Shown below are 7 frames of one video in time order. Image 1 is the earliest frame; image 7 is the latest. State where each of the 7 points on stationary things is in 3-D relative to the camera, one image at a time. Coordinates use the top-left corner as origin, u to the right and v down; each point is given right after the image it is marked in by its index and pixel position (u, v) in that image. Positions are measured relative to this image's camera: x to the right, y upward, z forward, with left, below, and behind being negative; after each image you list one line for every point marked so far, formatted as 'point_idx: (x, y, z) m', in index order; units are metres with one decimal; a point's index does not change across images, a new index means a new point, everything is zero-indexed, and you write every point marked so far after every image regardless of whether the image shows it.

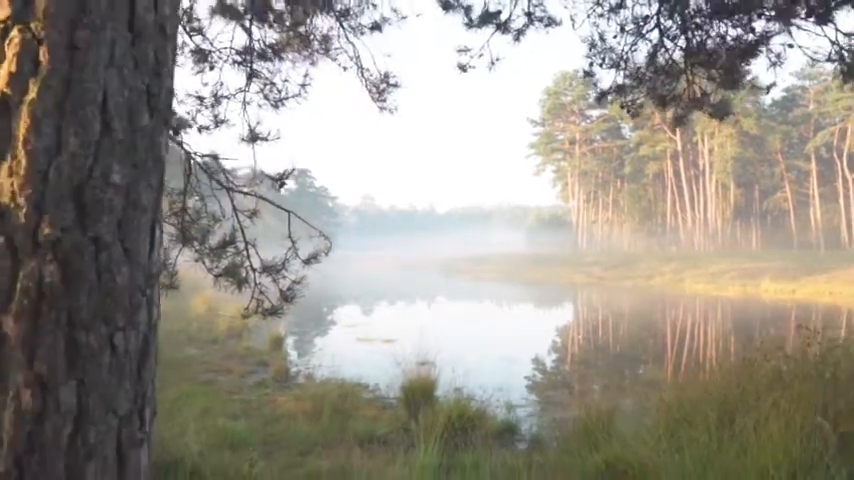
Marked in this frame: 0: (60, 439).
0: (-0.6, -0.3, +1.2) m
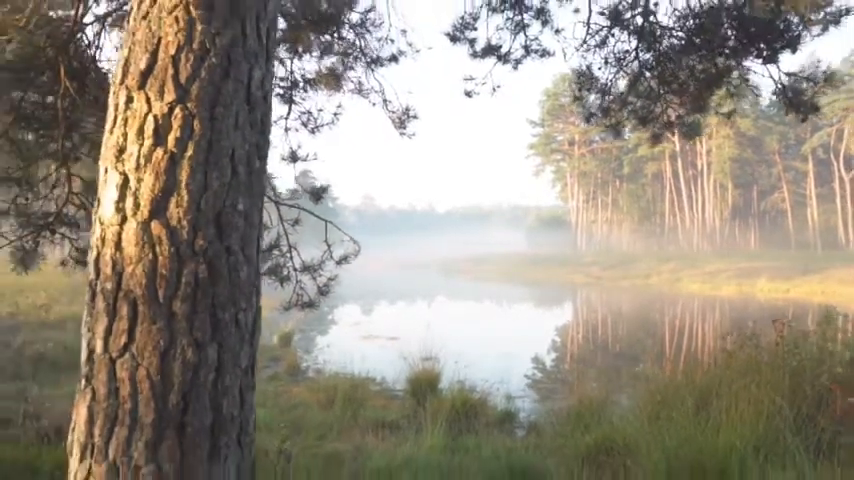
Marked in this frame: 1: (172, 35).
0: (-0.5, -0.3, +1.8) m
1: (-0.6, +0.5, +1.8) m
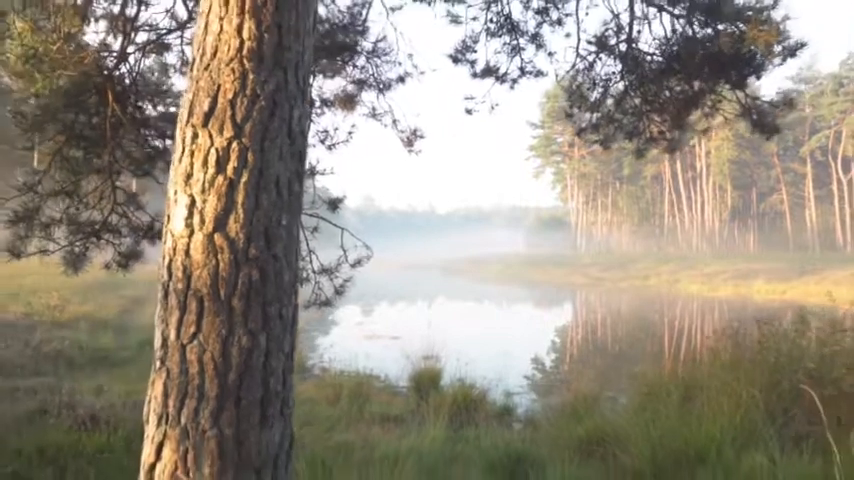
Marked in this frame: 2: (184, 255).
0: (-0.5, -0.3, +2.2) m
1: (-0.6, +0.5, +2.3) m
2: (-0.7, 0.0, +2.2) m
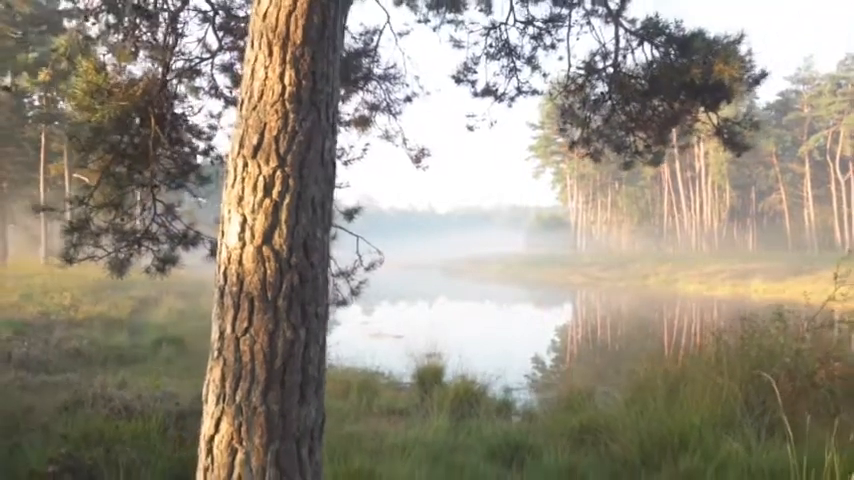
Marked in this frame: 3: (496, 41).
0: (-0.5, -0.4, +2.7) m
1: (-0.6, +0.4, +2.8) m
2: (-0.7, -0.1, +2.7) m
3: (+0.5, +1.4, +5.5) m
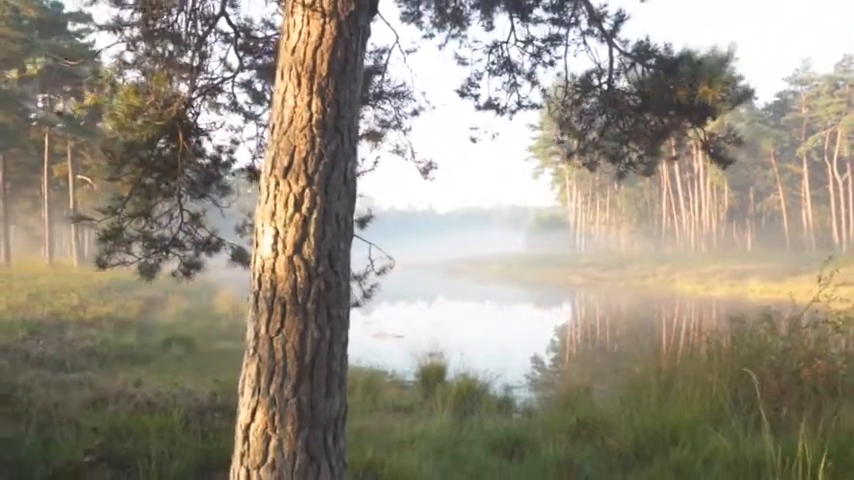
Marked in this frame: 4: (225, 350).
0: (-0.4, -0.4, +3.1) m
1: (-0.5, +0.4, +3.1) m
2: (-0.6, -0.1, +3.1) m
3: (+0.5, +1.4, +5.8) m
4: (-3.6, -1.9, +13.6) m
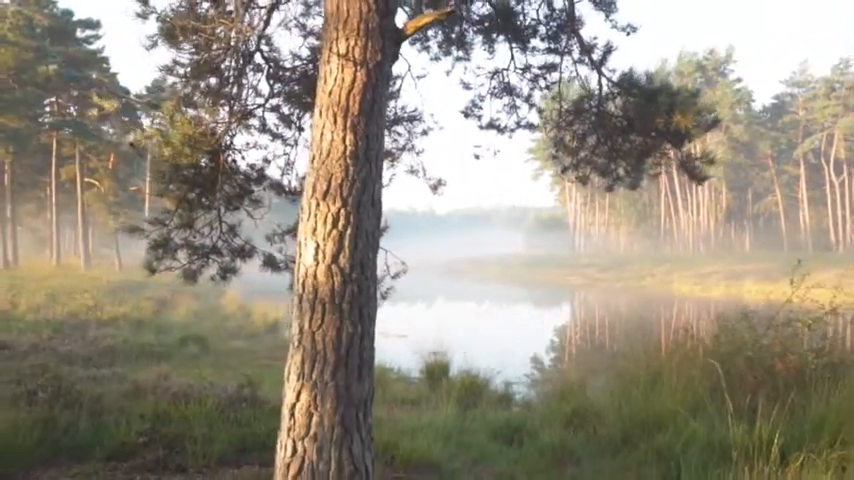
0: (-0.3, -0.5, +3.7) m
1: (-0.4, +0.3, +3.7) m
2: (-0.6, -0.2, +3.7) m
3: (+0.6, +1.3, +6.5) m
4: (-3.5, -2.0, +14.3) m
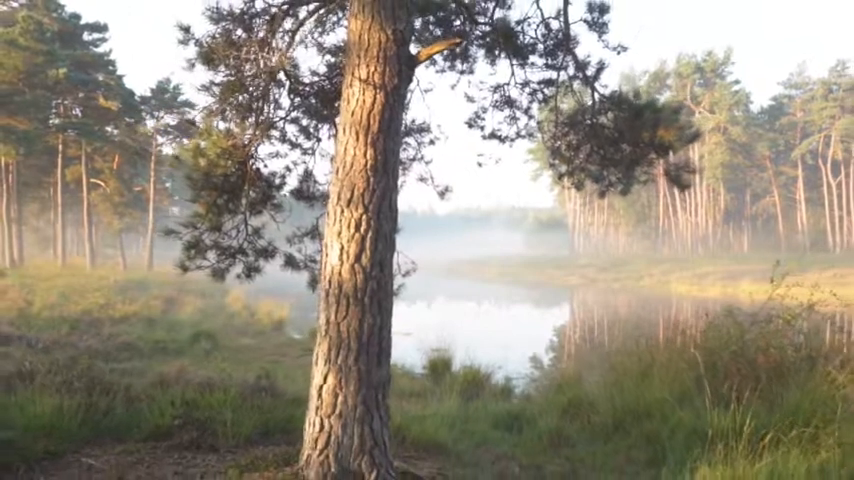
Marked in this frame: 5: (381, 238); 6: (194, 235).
0: (-0.3, -0.5, +4.2) m
1: (-0.4, +0.3, +4.3) m
2: (-0.5, -0.2, +4.2) m
3: (+0.7, +1.3, +7.0) m
4: (-3.5, -2.0, +14.8) m
5: (-0.3, 0.0, +4.3) m
6: (-1.9, 0.0, +6.2) m
